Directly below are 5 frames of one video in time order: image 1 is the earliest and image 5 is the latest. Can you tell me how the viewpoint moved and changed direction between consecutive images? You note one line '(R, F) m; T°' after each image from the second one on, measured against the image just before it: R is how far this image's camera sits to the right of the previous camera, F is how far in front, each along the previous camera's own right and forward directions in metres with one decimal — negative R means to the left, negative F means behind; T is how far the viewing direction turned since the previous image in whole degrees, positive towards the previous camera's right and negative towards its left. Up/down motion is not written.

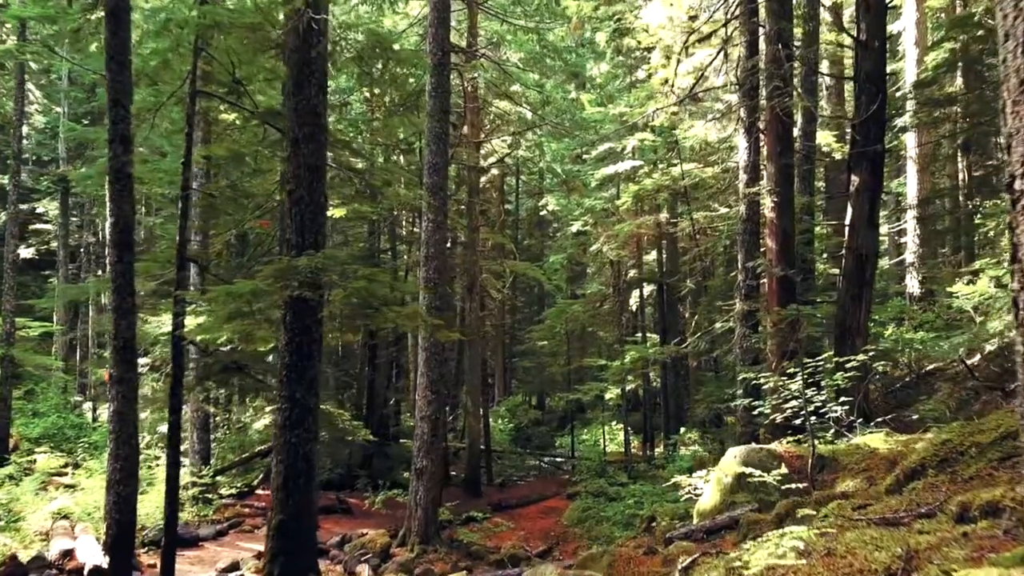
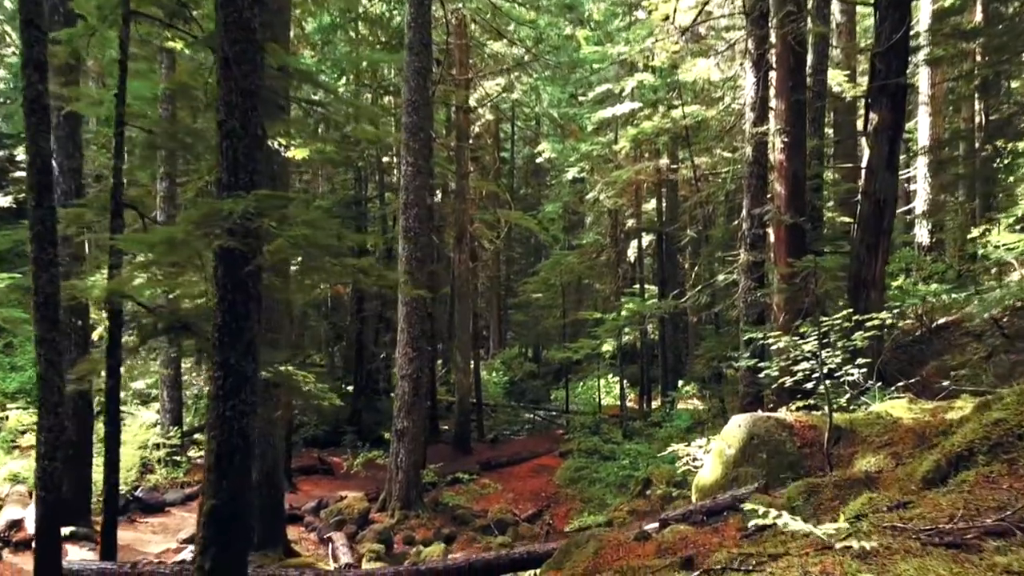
(+0.2, +0.9) m; 0°
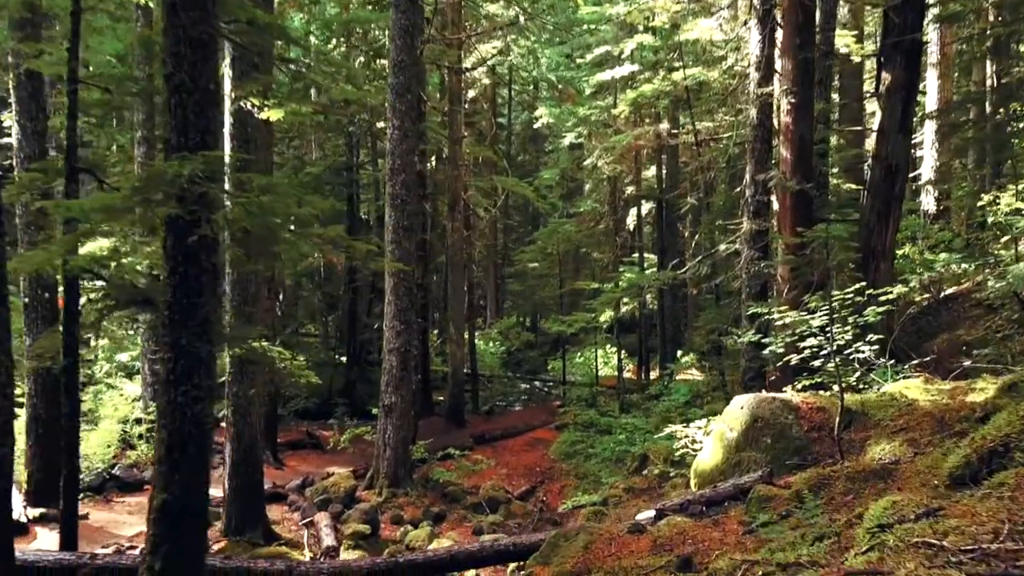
(+0.1, +0.5) m; 0°
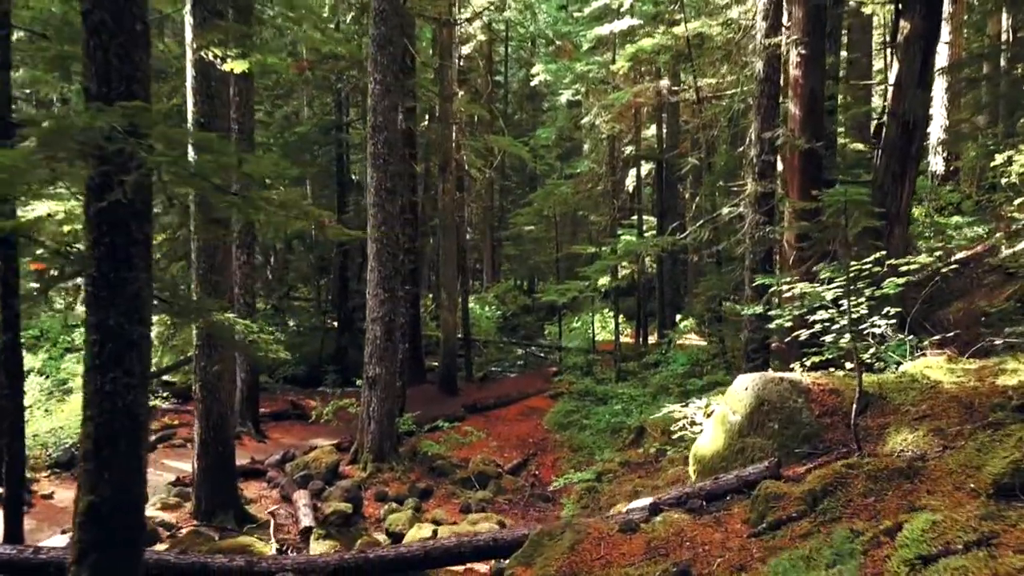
(+0.1, +0.6) m; 0°
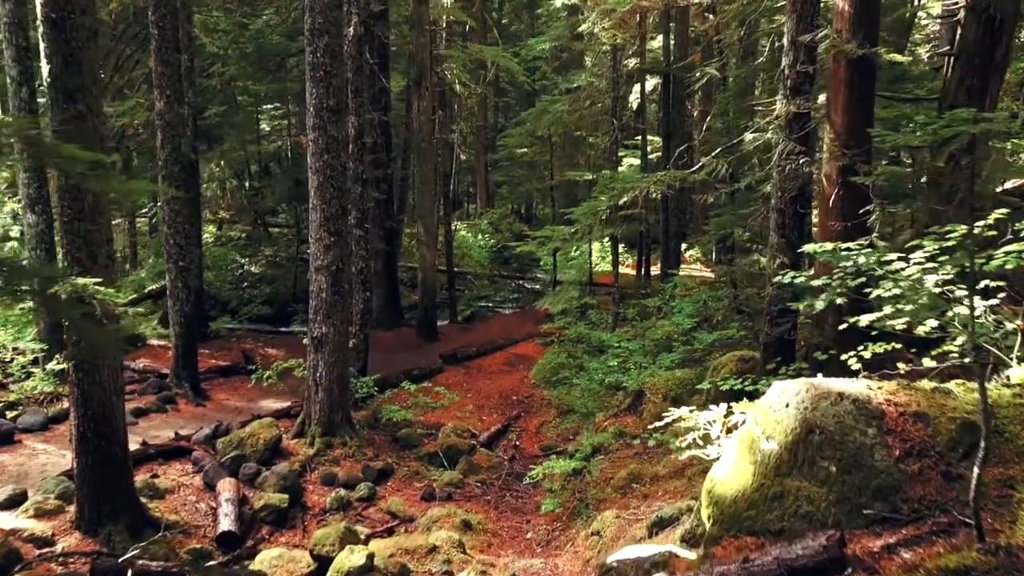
(+0.3, +1.9) m; 0°
